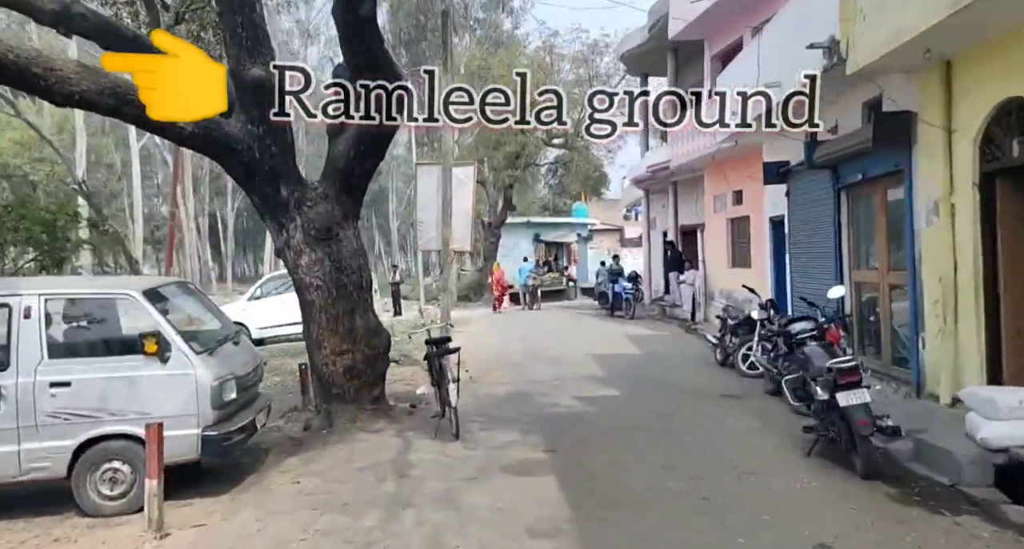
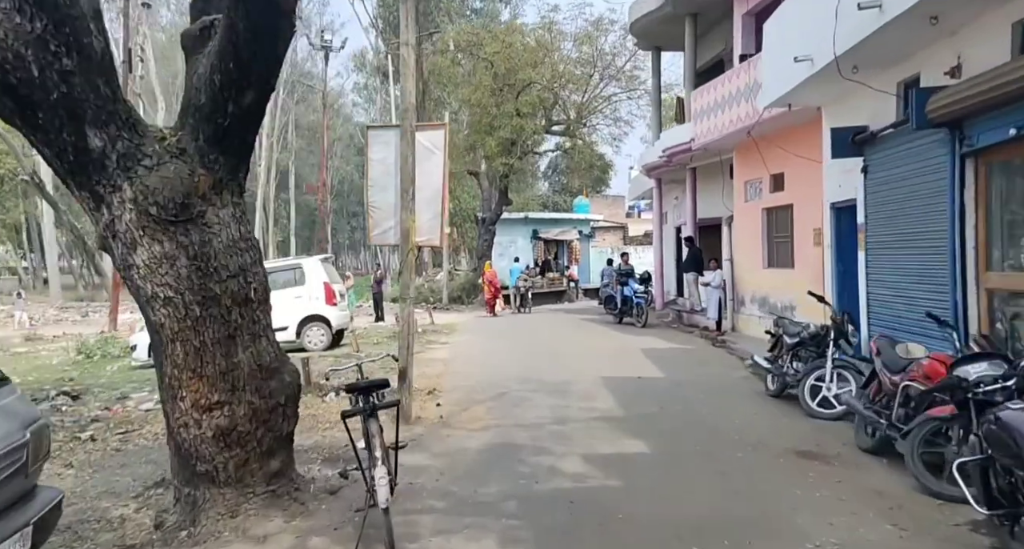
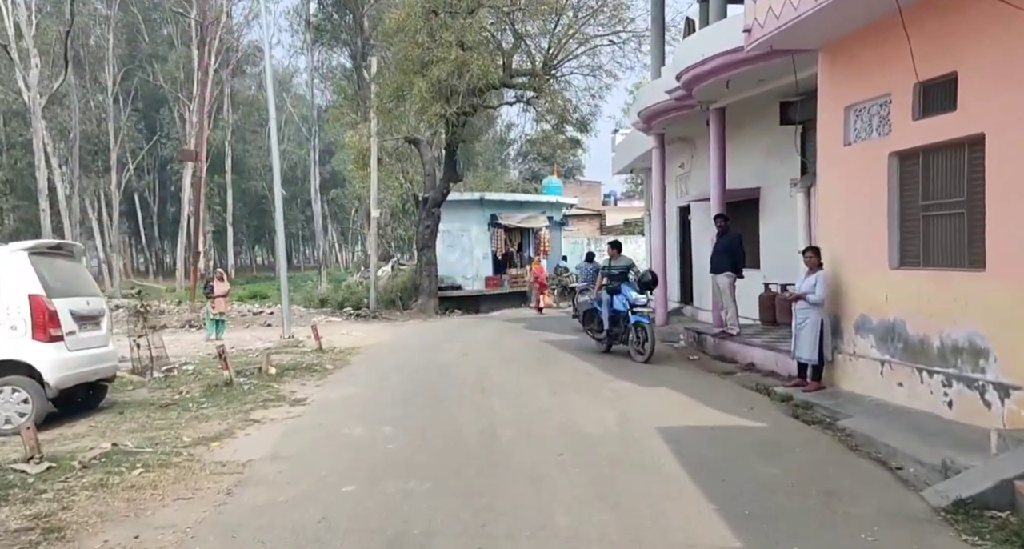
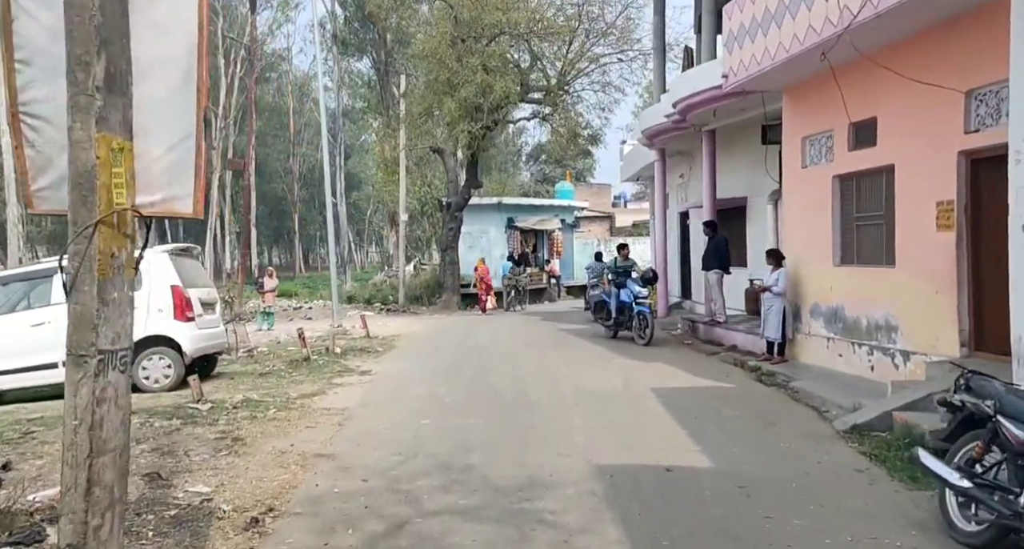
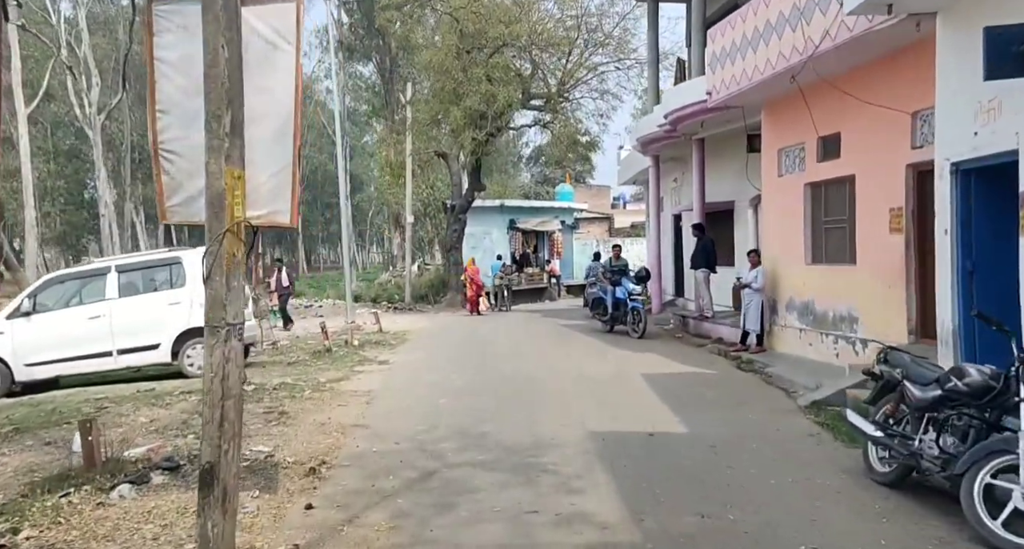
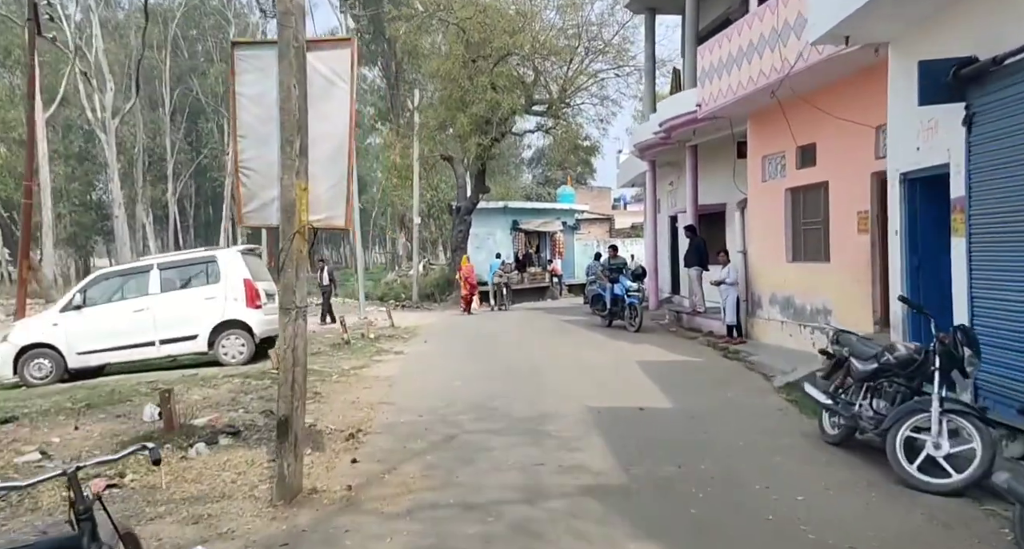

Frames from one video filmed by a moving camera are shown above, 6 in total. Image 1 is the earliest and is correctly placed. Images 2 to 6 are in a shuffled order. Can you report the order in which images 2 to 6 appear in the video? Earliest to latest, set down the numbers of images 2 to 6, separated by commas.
2, 6, 5, 4, 3
